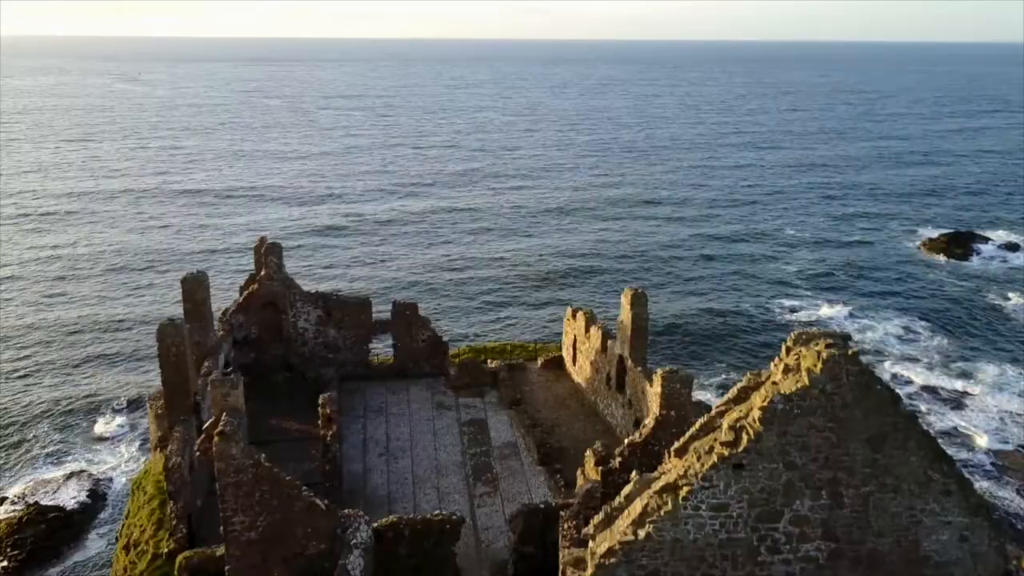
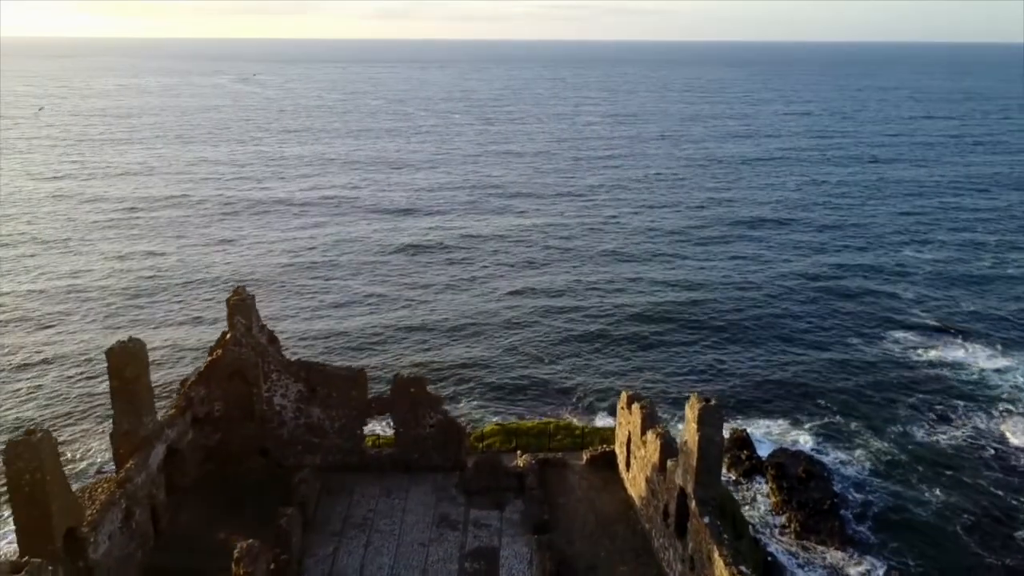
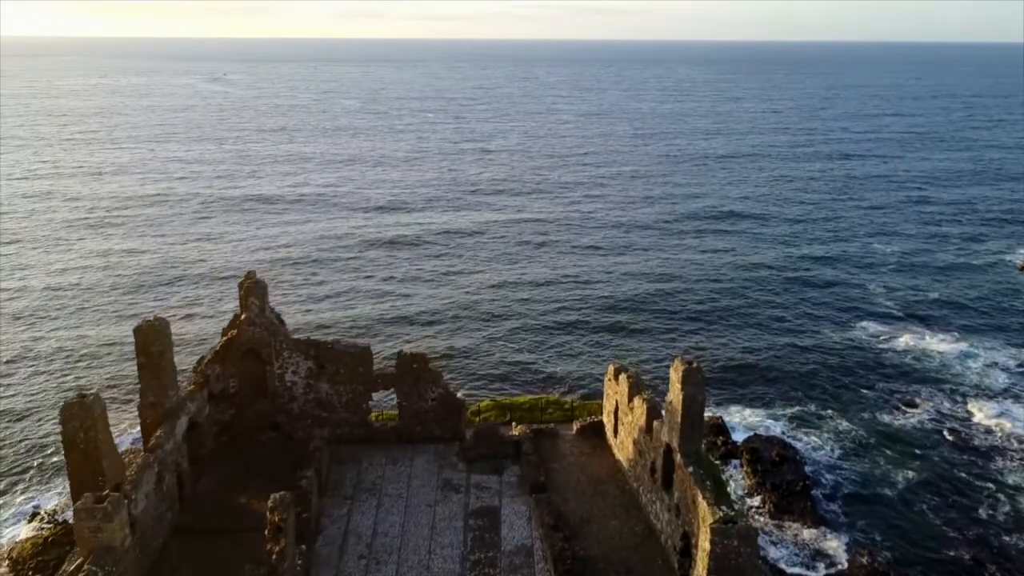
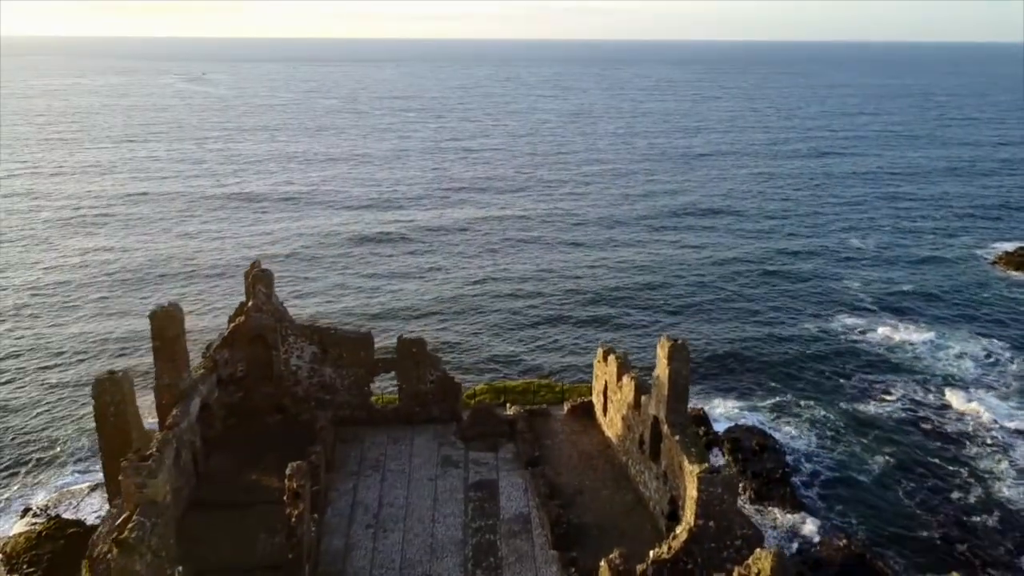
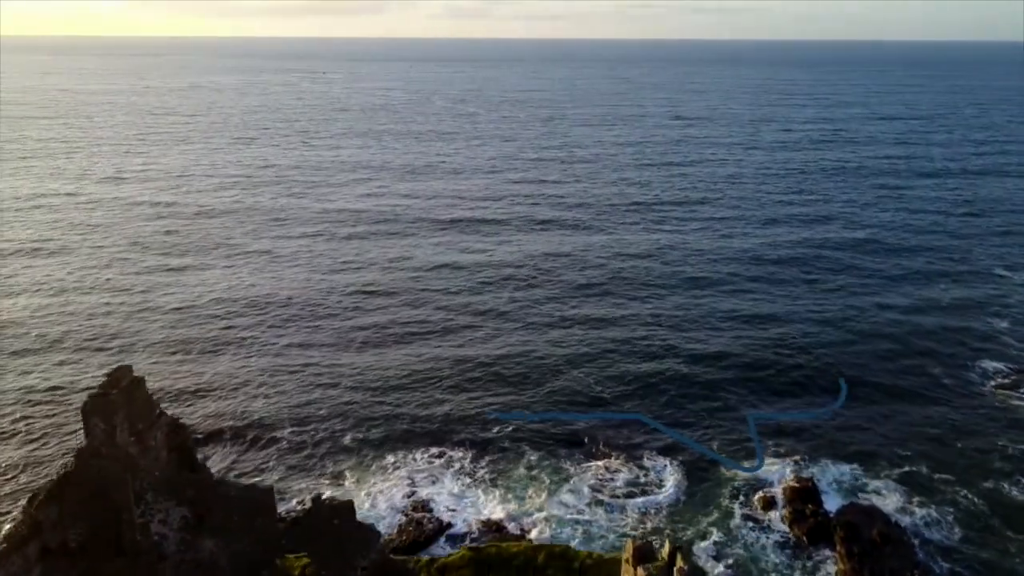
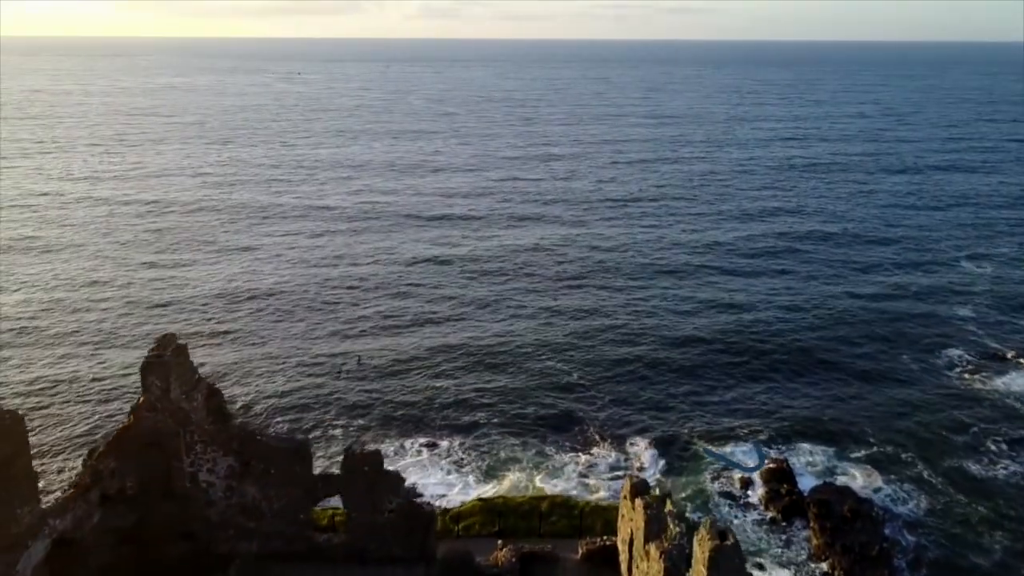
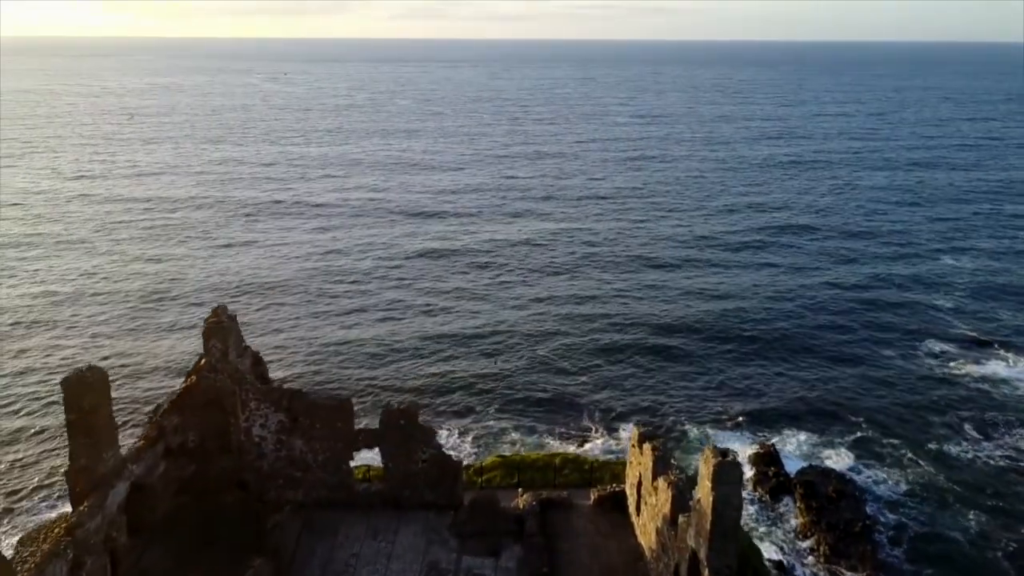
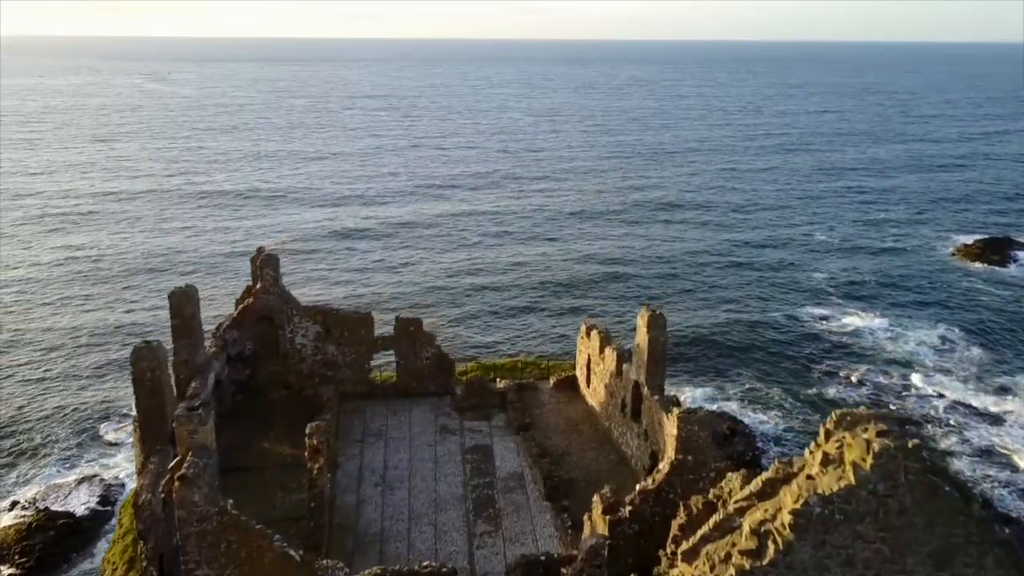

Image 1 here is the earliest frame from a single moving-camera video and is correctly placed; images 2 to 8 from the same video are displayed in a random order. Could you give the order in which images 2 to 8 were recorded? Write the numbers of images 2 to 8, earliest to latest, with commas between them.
8, 4, 3, 2, 7, 6, 5
